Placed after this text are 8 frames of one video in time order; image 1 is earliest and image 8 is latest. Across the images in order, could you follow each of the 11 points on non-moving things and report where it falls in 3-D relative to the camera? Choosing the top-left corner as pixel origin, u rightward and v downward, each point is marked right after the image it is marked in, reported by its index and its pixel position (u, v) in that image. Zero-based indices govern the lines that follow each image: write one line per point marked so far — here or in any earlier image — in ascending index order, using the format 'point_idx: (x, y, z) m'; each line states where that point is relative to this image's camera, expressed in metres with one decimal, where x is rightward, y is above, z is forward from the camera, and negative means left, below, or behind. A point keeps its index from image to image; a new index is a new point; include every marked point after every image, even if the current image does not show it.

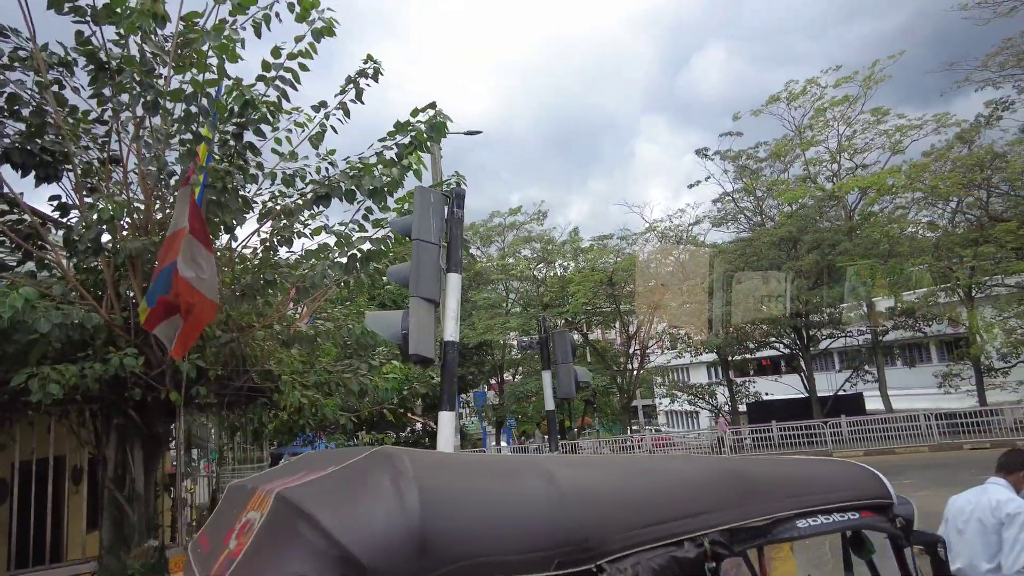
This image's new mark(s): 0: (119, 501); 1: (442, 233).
0: (-3.8, -2.1, +6.3) m
1: (-0.5, +0.4, +4.3) m
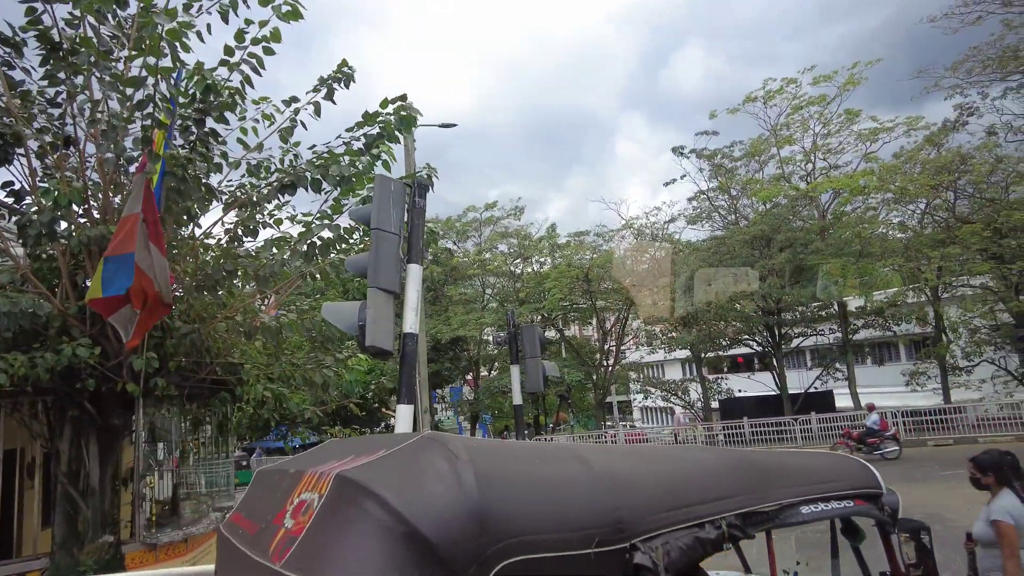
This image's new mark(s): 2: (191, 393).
0: (-4.1, -1.9, +6.1) m
1: (-0.7, +0.4, +4.2) m
2: (-3.5, -1.2, +7.2) m
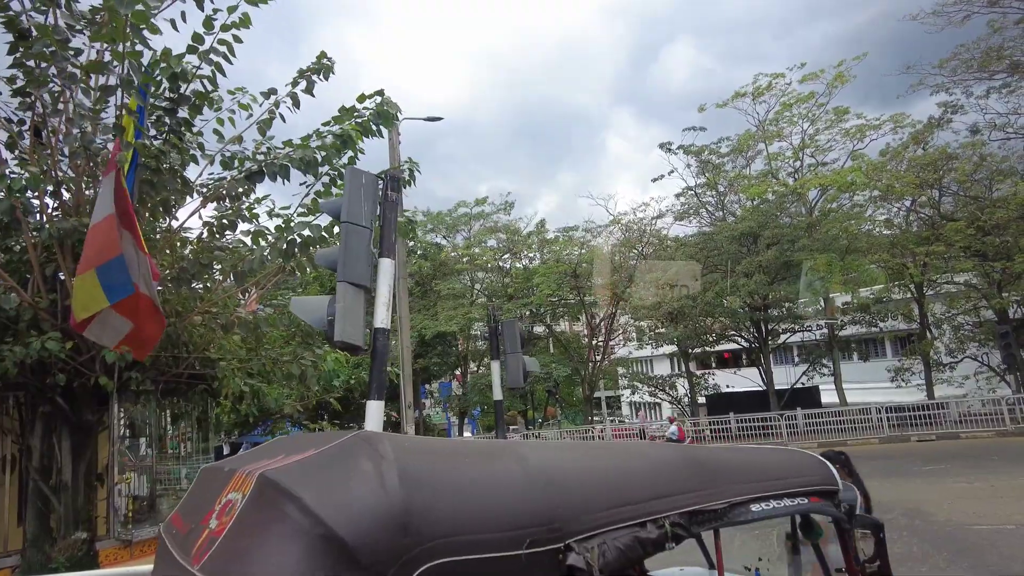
0: (-4.3, -1.9, +6.0) m
1: (-0.9, +0.5, +4.2) m
2: (-3.8, -1.1, +7.1) m
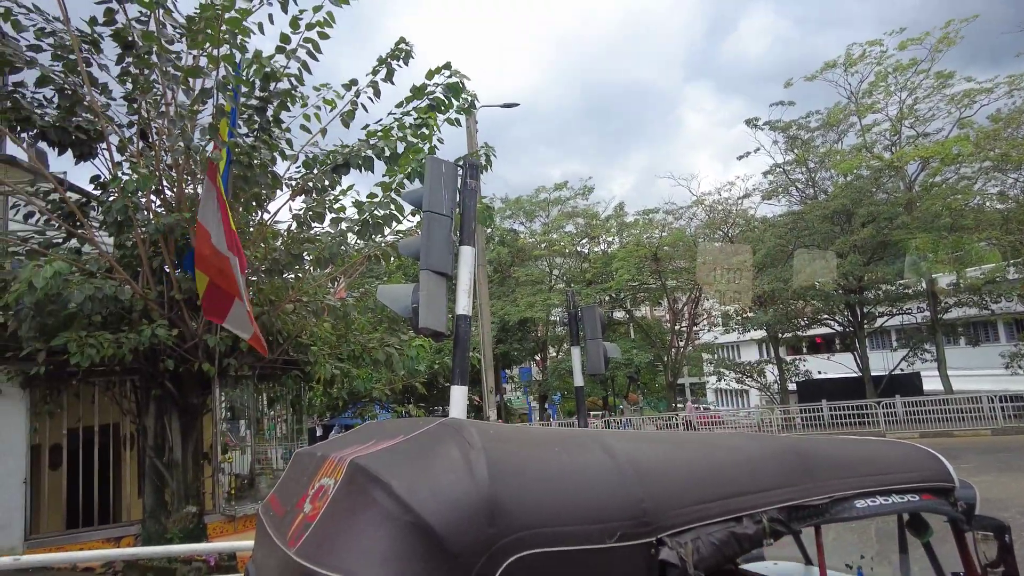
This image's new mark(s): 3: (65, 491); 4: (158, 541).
0: (-3.5, -1.8, +6.5) m
1: (-0.4, +0.5, +4.2) m
2: (-2.9, -1.0, +7.5) m
3: (-5.1, -2.4, +7.5) m
4: (-3.4, -2.4, +6.3) m
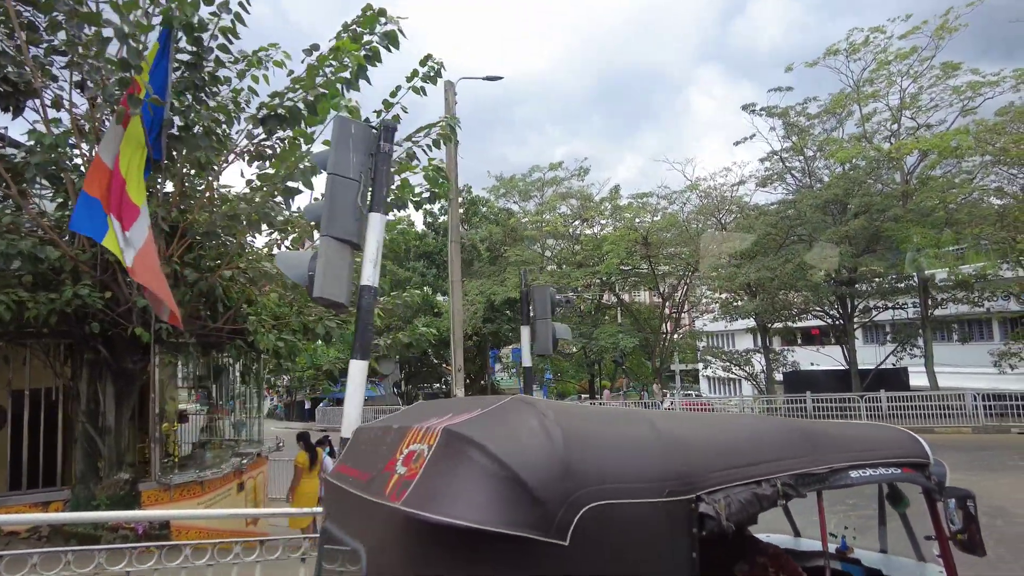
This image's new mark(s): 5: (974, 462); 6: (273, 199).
0: (-4.1, -1.4, +6.4) m
1: (-0.9, +0.7, +4.0) m
2: (-3.4, -0.6, +7.4) m
3: (-5.7, -1.9, +7.4) m
4: (-4.1, -2.1, +6.2) m
5: (+9.2, -3.5, +12.9) m
6: (-2.3, +0.8, +6.7) m
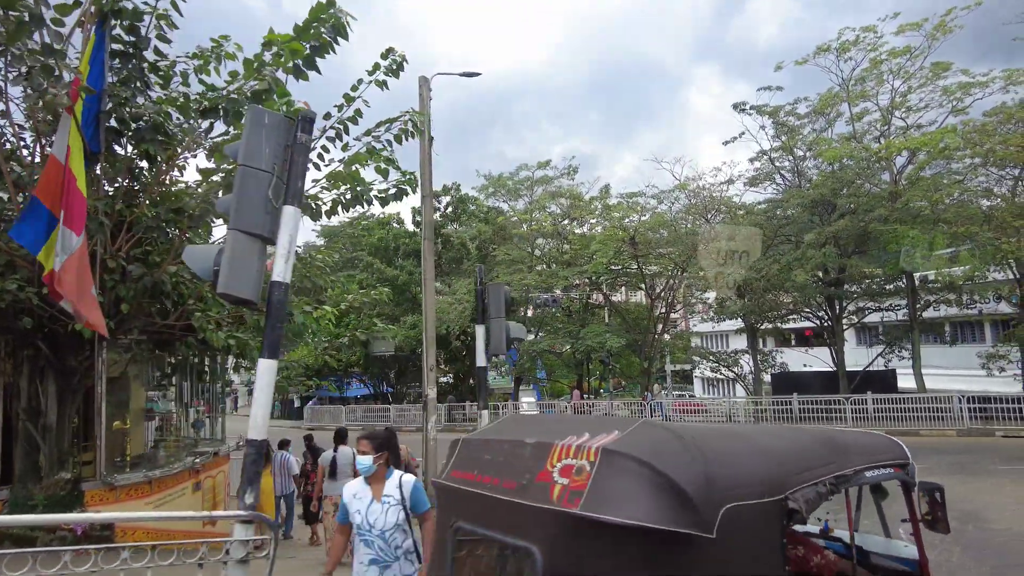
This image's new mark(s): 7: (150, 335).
0: (-4.6, -1.4, +6.3) m
1: (-1.4, +0.7, +3.8) m
2: (-3.9, -0.5, +7.2) m
3: (-6.2, -1.8, +7.3) m
4: (-4.5, -2.0, +6.1) m
5: (+8.7, -3.5, +12.8) m
6: (-2.7, +0.9, +6.5) m
7: (-3.9, -0.5, +7.1) m
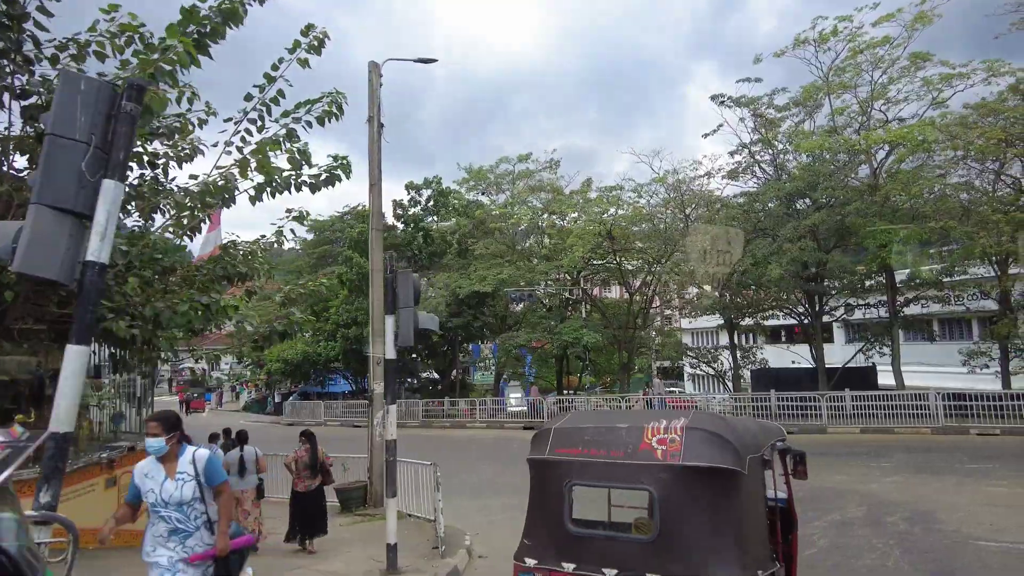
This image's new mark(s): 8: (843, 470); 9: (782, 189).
0: (-5.5, -1.3, +6.0) m
1: (-2.2, +0.8, +3.5) m
2: (-4.7, -0.4, +6.9) m
3: (-7.1, -1.7, +7.0) m
4: (-5.4, -1.9, +5.8) m
5: (+7.8, -3.4, +12.5) m
6: (-3.6, +1.0, +6.2) m
7: (-4.7, -0.4, +6.8) m
8: (+6.2, -3.4, +12.3) m
9: (+8.3, +2.9, +19.8) m
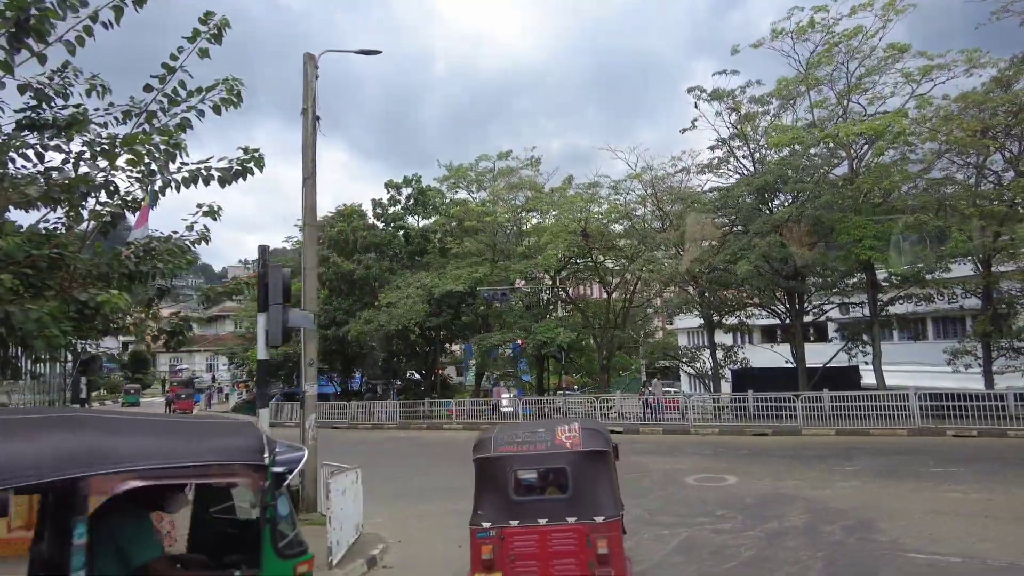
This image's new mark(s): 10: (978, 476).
0: (-6.5, -1.2, +5.6) m
1: (-3.3, +0.9, +3.1) m
2: (-5.8, -0.4, +6.6) m
3: (-8.1, -1.7, +6.7) m
4: (-6.5, -1.9, +5.4) m
5: (+6.9, -3.3, +12.0) m
6: (-4.6, +1.0, +5.9) m
7: (-5.8, -0.4, +6.4) m
8: (+5.2, -3.4, +11.8) m
9: (+7.4, +3.0, +19.3) m
10: (+7.7, -3.1, +10.8) m
